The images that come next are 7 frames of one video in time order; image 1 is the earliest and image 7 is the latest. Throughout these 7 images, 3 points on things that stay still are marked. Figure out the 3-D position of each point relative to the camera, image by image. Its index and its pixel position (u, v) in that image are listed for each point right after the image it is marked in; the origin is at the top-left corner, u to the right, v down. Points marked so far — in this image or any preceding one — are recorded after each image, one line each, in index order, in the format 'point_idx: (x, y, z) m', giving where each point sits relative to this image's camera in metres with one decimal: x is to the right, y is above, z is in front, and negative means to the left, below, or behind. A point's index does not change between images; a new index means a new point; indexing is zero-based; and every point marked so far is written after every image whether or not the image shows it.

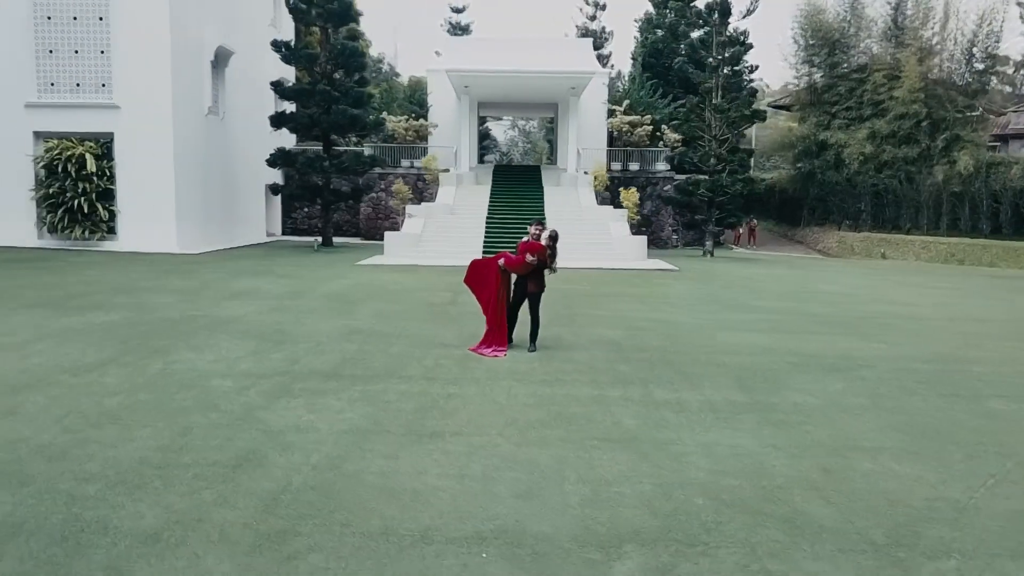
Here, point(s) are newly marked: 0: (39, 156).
0: (-10.6, +3.0, +18.4) m
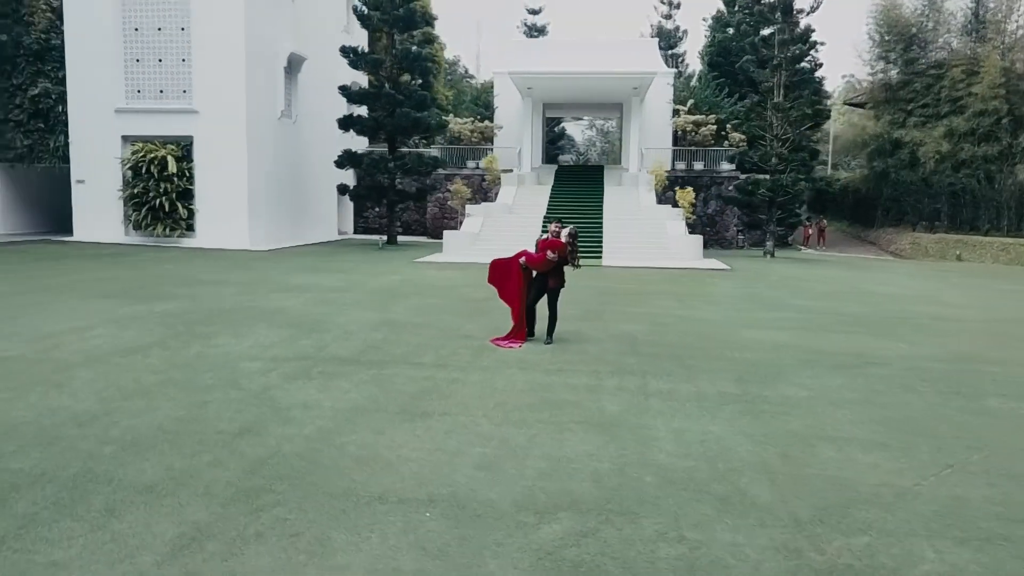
0: (-9.2, +3.1, +19.7) m
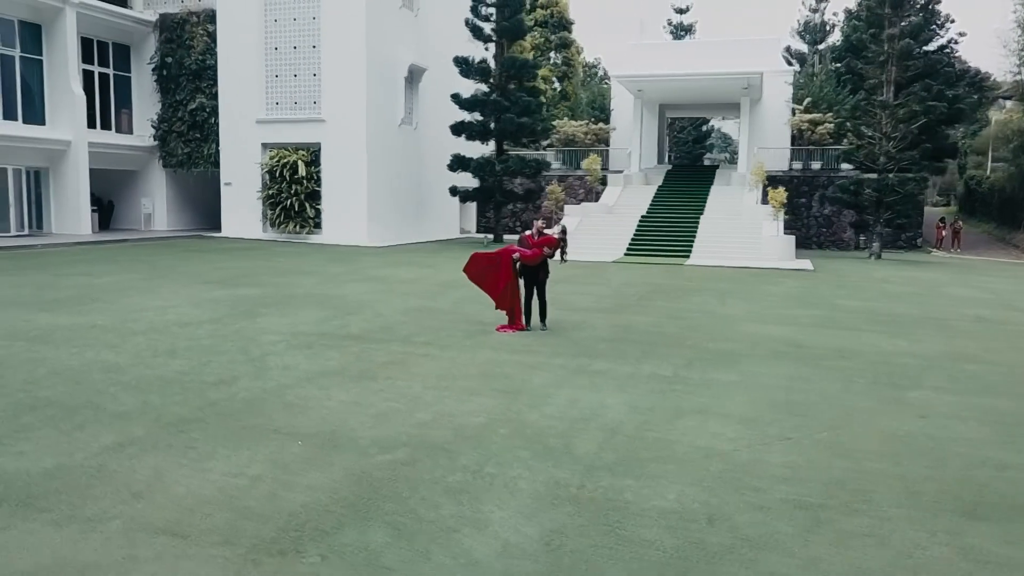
0: (-6.6, +3.4, +22.2) m
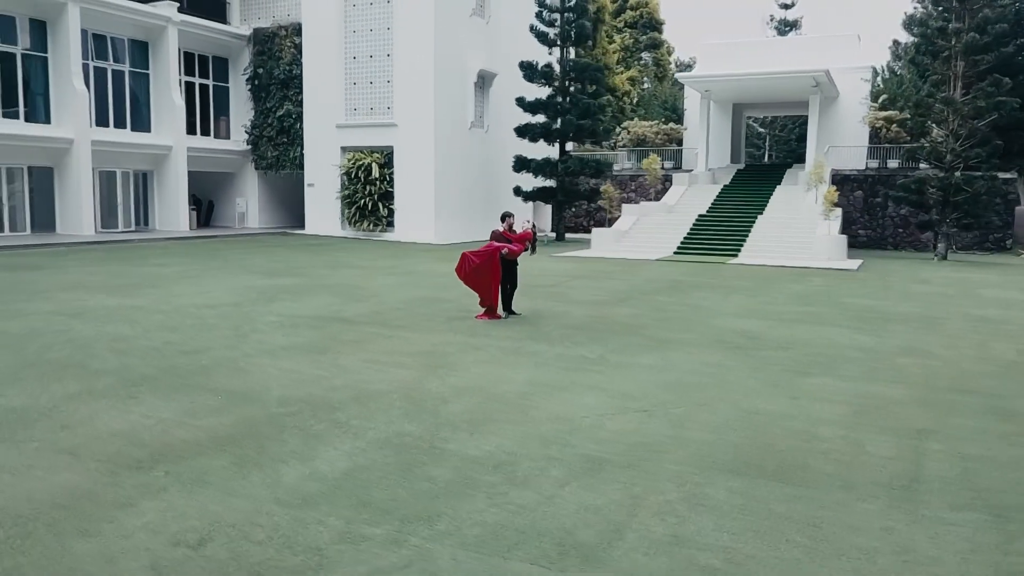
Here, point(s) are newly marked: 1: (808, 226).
0: (-4.9, +3.5, +23.8) m
1: (+7.0, +1.4, +19.5) m
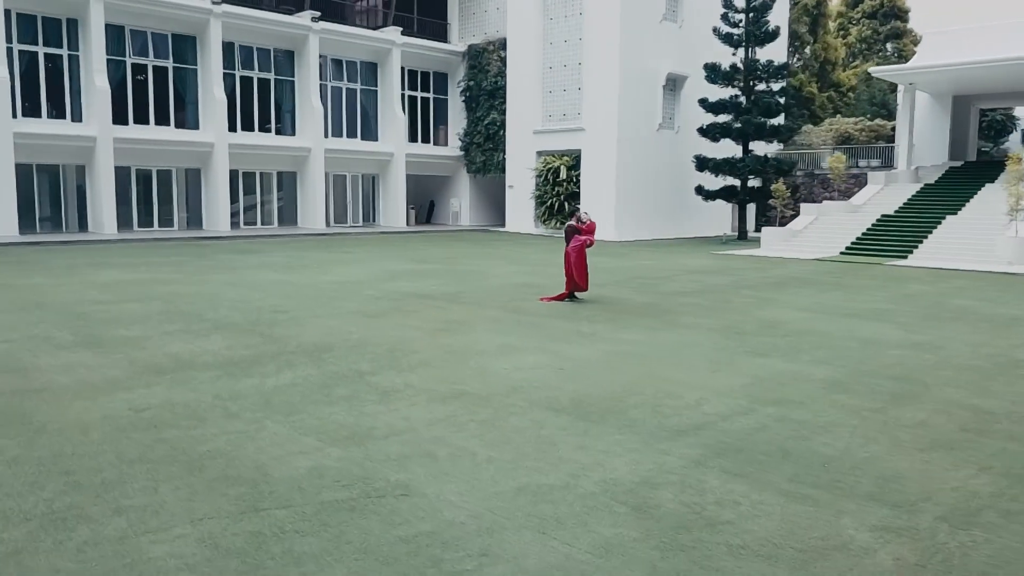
0: (+0.8, +3.8, +25.8) m
1: (+10.7, +1.3, +18.0) m
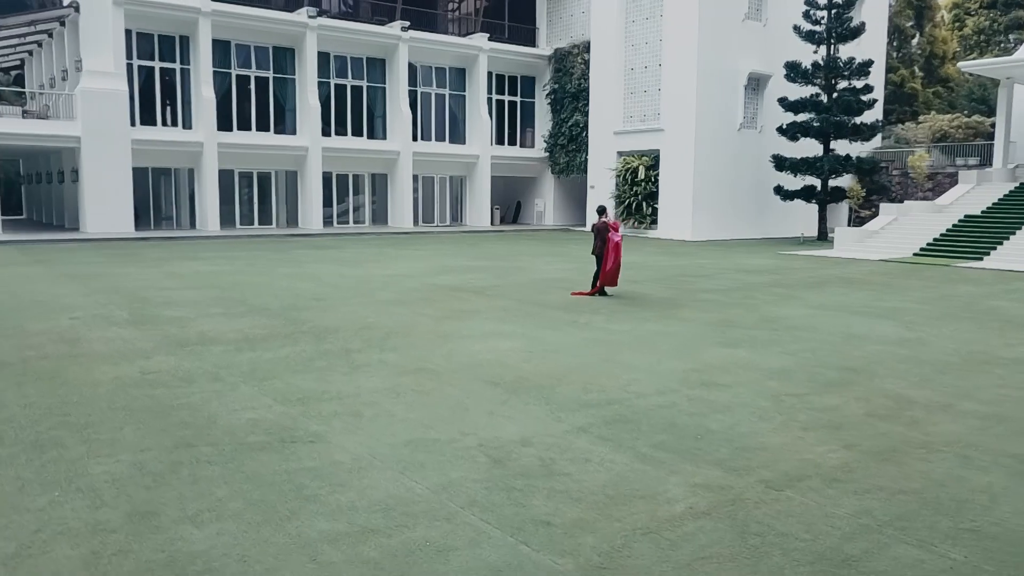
0: (+3.3, +3.8, +26.2) m
1: (+11.9, +1.2, +17.0) m
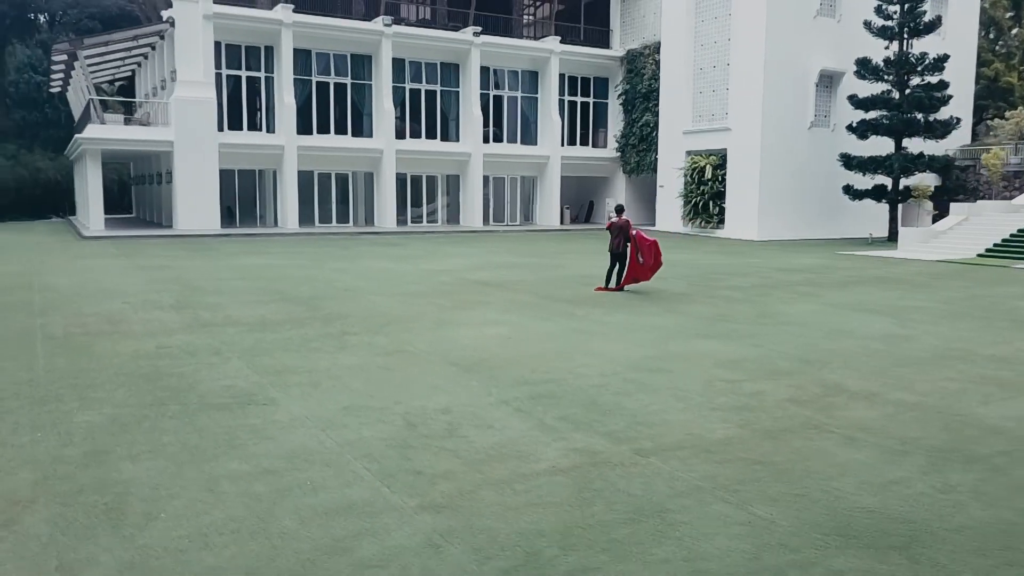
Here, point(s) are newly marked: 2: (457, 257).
0: (+5.5, +3.8, +26.2) m
1: (+12.9, +1.1, +16.1) m
2: (-1.2, +0.7, +16.8) m
